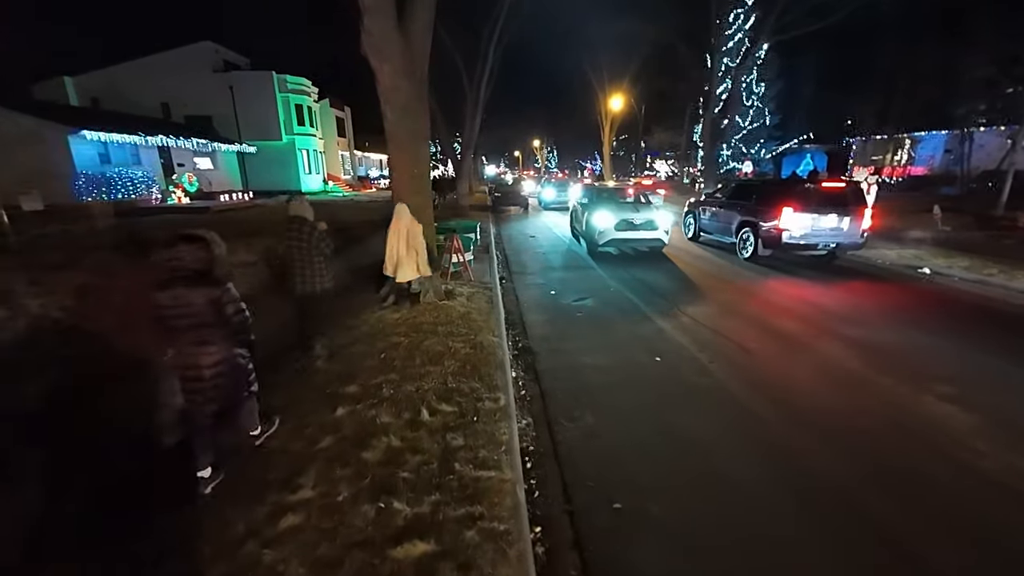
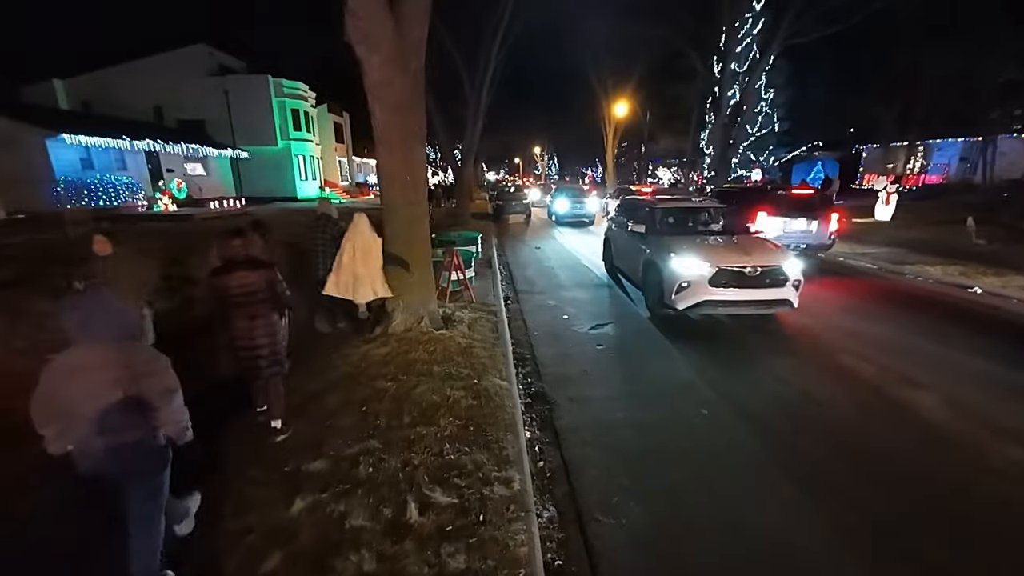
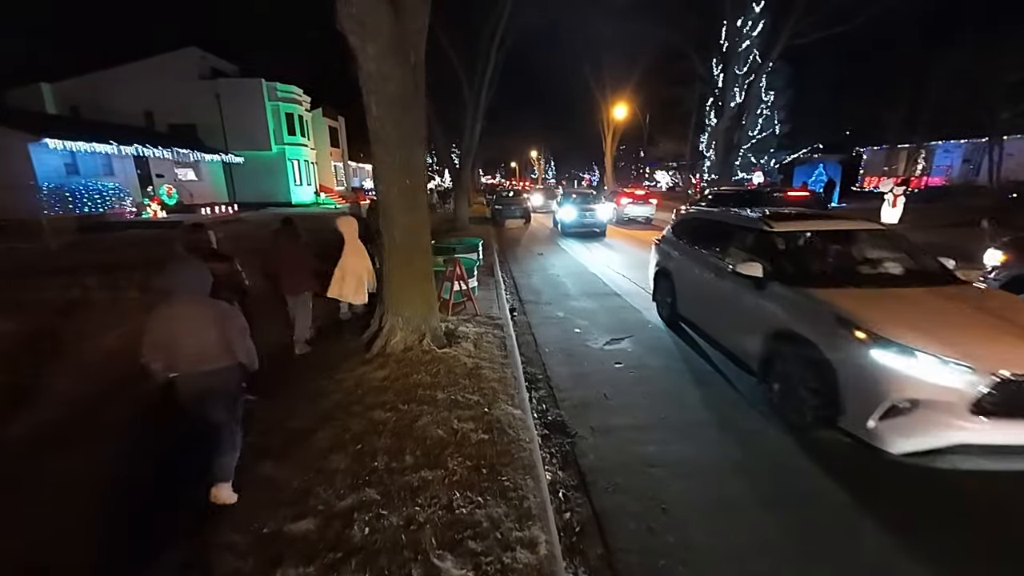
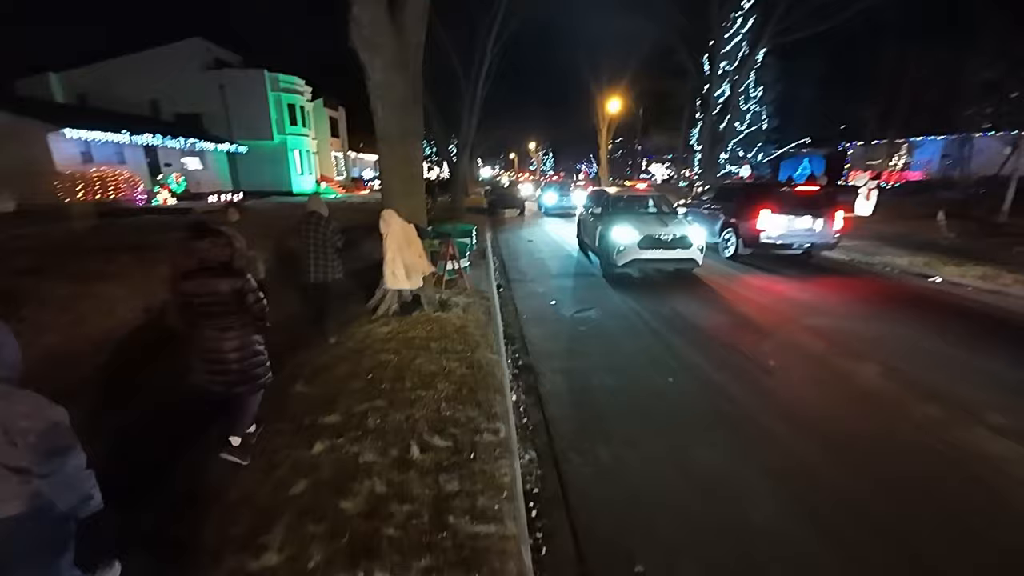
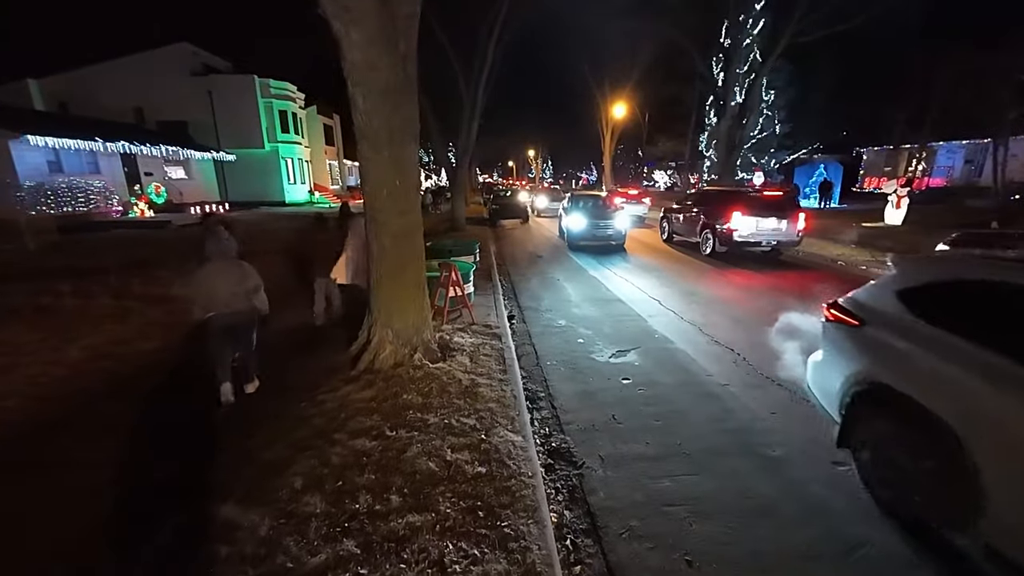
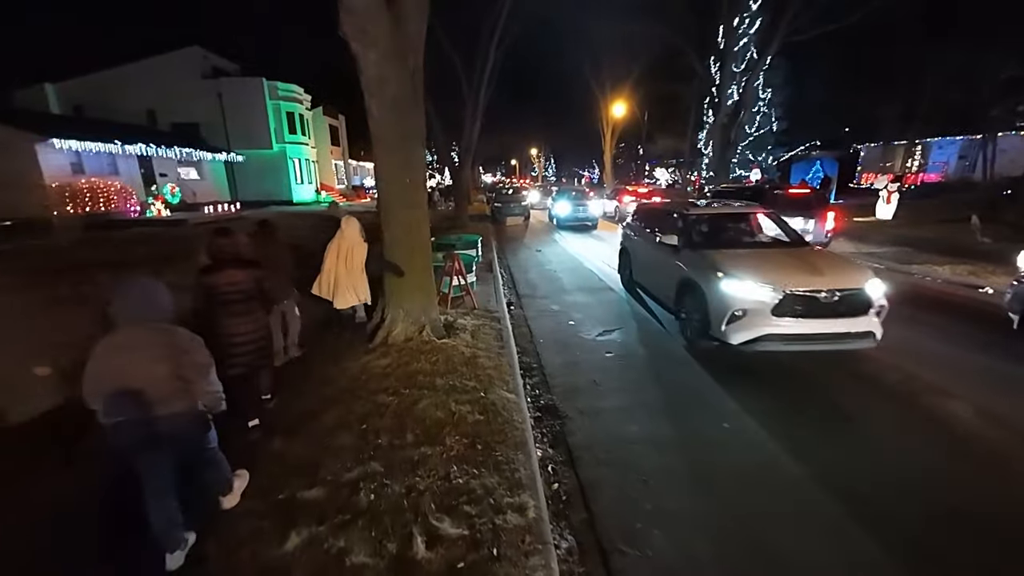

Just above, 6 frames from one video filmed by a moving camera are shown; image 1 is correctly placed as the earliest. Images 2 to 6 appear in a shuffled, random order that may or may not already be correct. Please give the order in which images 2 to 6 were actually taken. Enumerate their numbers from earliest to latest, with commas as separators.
4, 2, 6, 3, 5
